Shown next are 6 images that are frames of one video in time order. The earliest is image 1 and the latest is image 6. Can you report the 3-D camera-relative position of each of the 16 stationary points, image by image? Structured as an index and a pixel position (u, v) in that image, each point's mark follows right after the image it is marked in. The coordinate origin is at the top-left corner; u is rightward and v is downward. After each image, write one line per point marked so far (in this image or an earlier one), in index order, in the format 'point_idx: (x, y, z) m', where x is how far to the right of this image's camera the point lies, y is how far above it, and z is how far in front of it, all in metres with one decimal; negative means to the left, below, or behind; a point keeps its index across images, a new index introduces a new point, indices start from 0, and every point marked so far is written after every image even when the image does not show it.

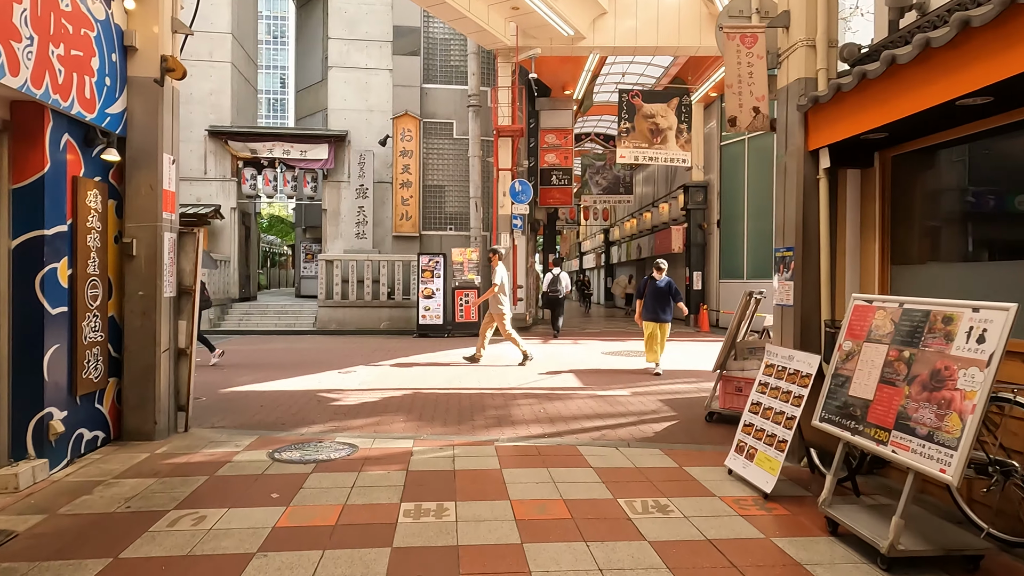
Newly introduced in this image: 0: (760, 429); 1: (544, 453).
0: (+1.7, -1.0, +4.5) m
1: (+0.3, -1.3, +5.2) m
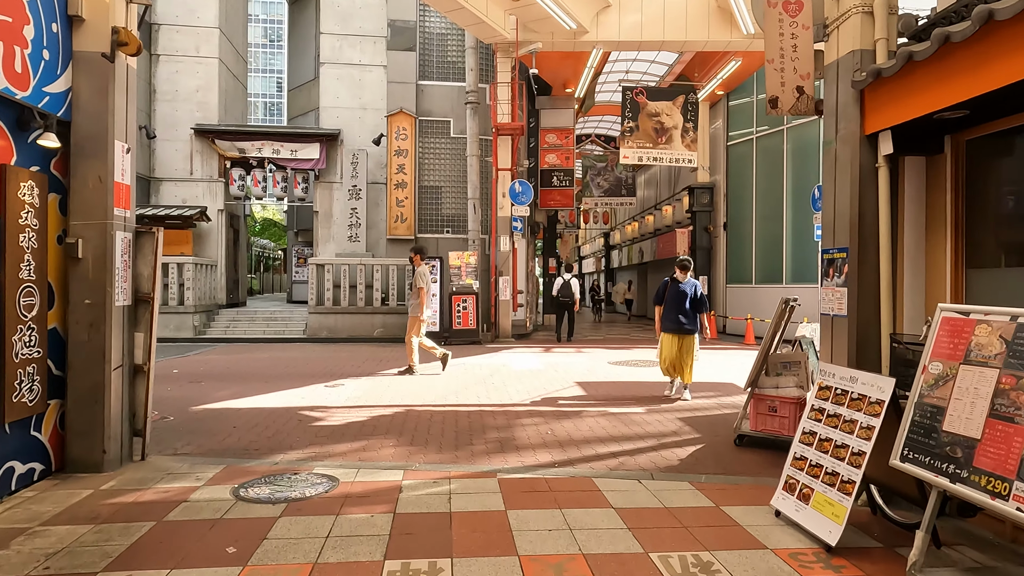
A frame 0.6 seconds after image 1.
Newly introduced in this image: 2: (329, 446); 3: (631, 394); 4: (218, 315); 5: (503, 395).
0: (+1.7, -1.0, +3.8) m
1: (+0.3, -1.3, +4.5) m
2: (-1.5, -1.3, +5.6) m
3: (+1.4, -1.3, +8.1) m
4: (-7.2, -0.7, +16.3) m
5: (-0.1, -1.3, +8.1) m
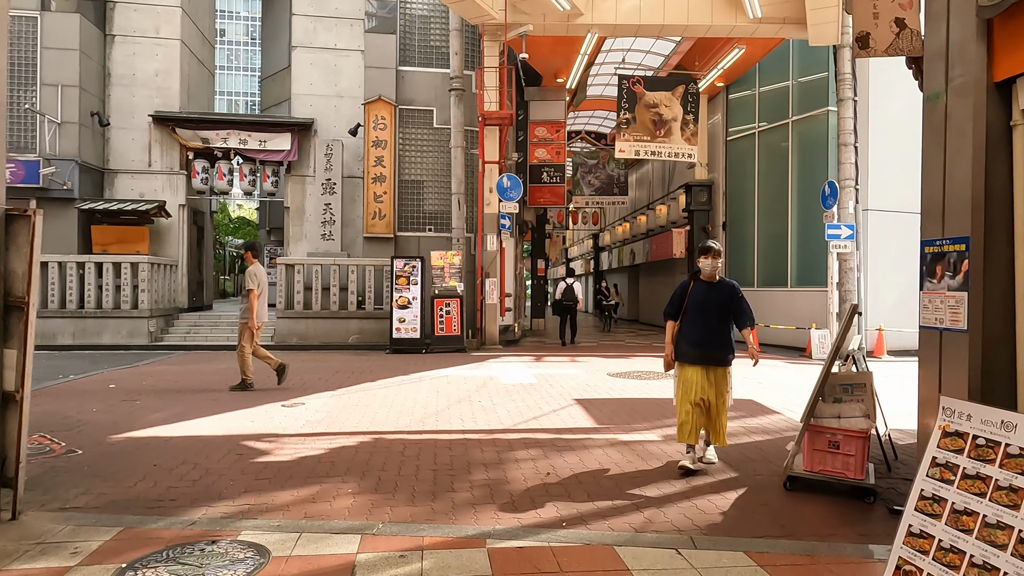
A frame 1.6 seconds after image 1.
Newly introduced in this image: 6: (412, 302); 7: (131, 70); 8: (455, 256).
0: (+1.7, -1.0, +2.6) m
1: (+0.3, -1.4, +3.3) m
2: (-1.6, -1.3, +4.3) m
3: (+1.3, -1.3, +6.9) m
4: (-7.5, -0.7, +15.0) m
5: (-0.2, -1.3, +6.9) m
6: (-2.0, -0.3, +13.5) m
7: (-8.8, +5.0, +15.3) m
8: (-1.2, +0.7, +13.8) m
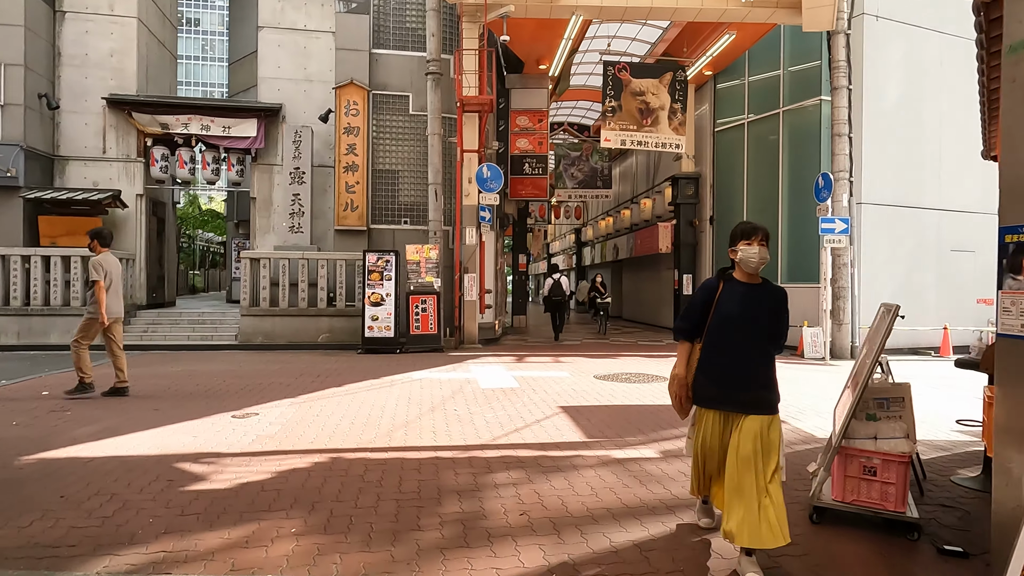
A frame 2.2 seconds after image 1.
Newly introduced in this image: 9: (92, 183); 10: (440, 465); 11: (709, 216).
0: (+1.6, -1.0, +1.9) m
1: (+0.2, -1.4, +2.5) m
2: (-1.7, -1.3, +3.6) m
3: (+1.1, -1.3, +6.2) m
4: (-7.9, -0.6, +14.0) m
5: (-0.4, -1.3, +6.2) m
6: (-2.4, -0.2, +12.7) m
7: (-9.2, +5.1, +14.3) m
8: (-1.6, +0.7, +13.0) m
9: (-9.0, +2.2, +14.3) m
10: (-0.5, -1.3, +4.9) m
11: (+5.5, +2.0, +18.5) m
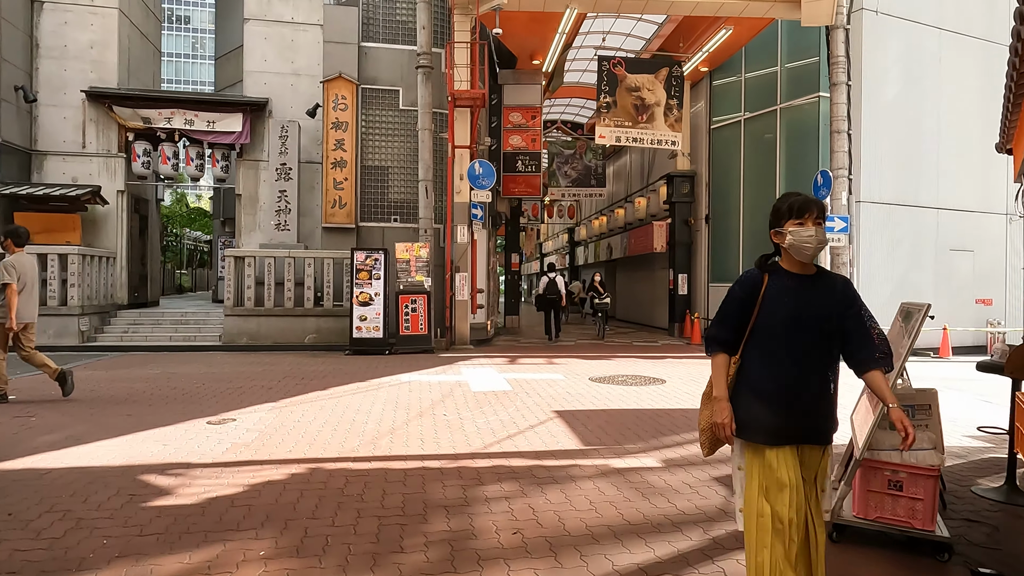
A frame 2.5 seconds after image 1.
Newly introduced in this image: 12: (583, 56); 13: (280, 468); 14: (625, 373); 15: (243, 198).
0: (+1.6, -1.0, +1.6) m
1: (+0.2, -1.3, +2.2) m
2: (-1.7, -1.3, +3.2) m
3: (+1.1, -1.3, +5.9) m
4: (-8.1, -0.6, +13.6) m
5: (-0.5, -1.3, +5.8) m
6: (-2.5, -0.2, +12.3) m
7: (-9.3, +5.1, +13.8) m
8: (-1.7, +0.7, +12.6) m
9: (-9.1, +2.3, +13.8) m
10: (-0.6, -1.3, +4.6) m
11: (+5.3, +2.0, +18.2) m
12: (+2.0, +6.6, +18.9) m
13: (-1.6, -1.3, +4.7) m
14: (+1.7, -1.3, +10.0) m
15: (-5.8, +1.9, +14.4) m
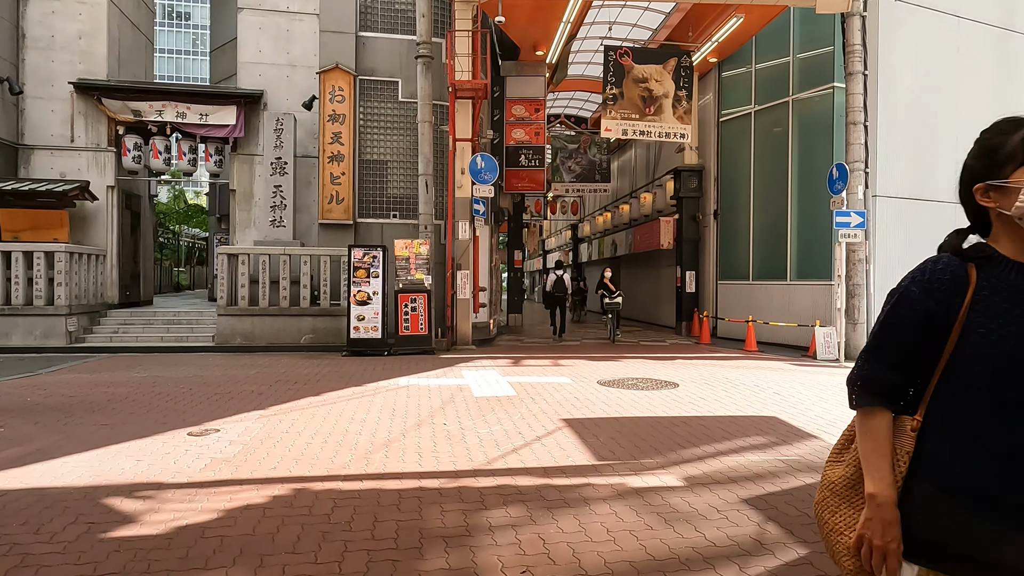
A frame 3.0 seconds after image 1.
0: (+1.6, -1.0, +1.1) m
1: (+0.2, -1.4, +1.7) m
2: (-1.7, -1.3, +2.7) m
3: (+1.1, -1.3, +5.4) m
4: (-8.0, -0.6, +13.1) m
5: (-0.4, -1.3, +5.3) m
6: (-2.5, -0.2, +11.8) m
7: (-9.3, +5.1, +13.4) m
8: (-1.7, +0.8, +12.1) m
9: (-9.1, +2.3, +13.4) m
10: (-0.5, -1.3, +4.1) m
11: (+5.4, +2.1, +17.7) m
12: (+2.1, +6.6, +18.4) m
13: (-1.6, -1.3, +4.2) m
14: (+1.7, -1.2, +9.5) m
15: (-5.7, +2.0, +13.9) m
